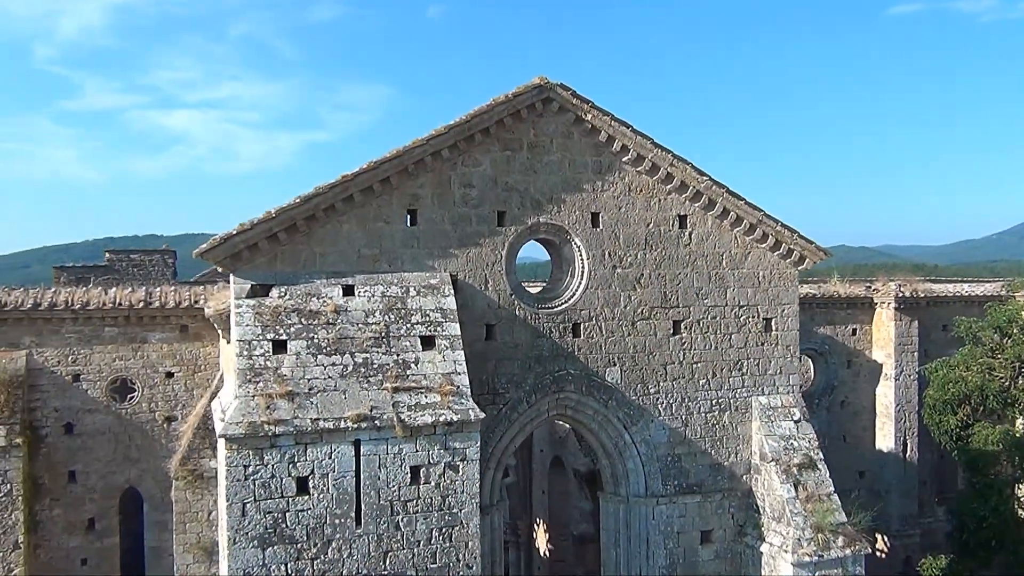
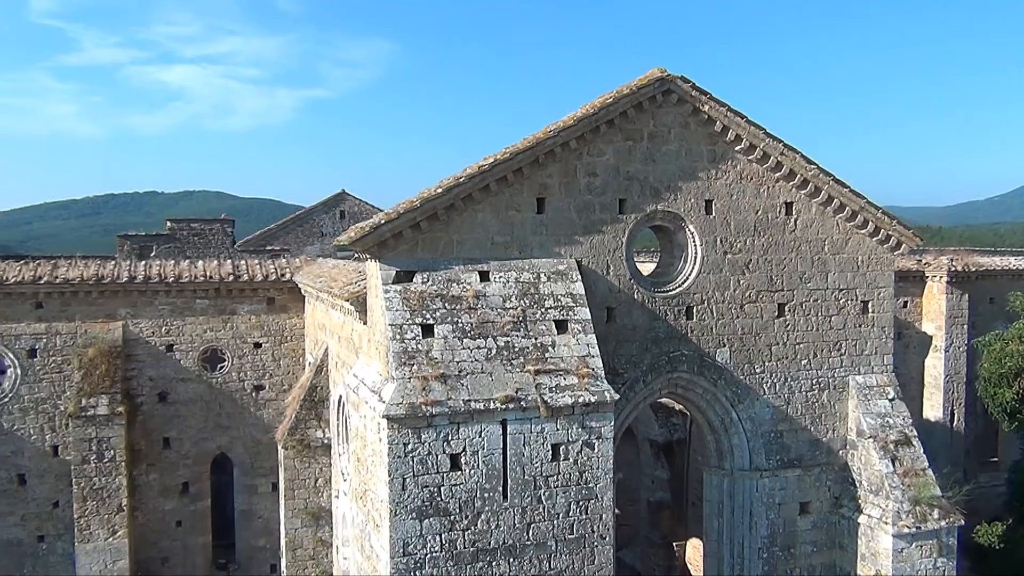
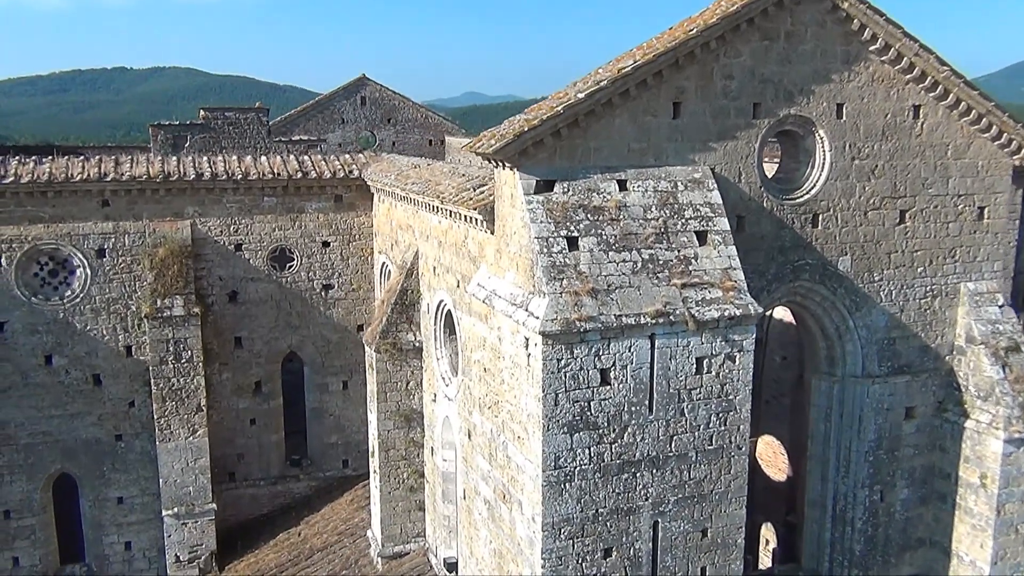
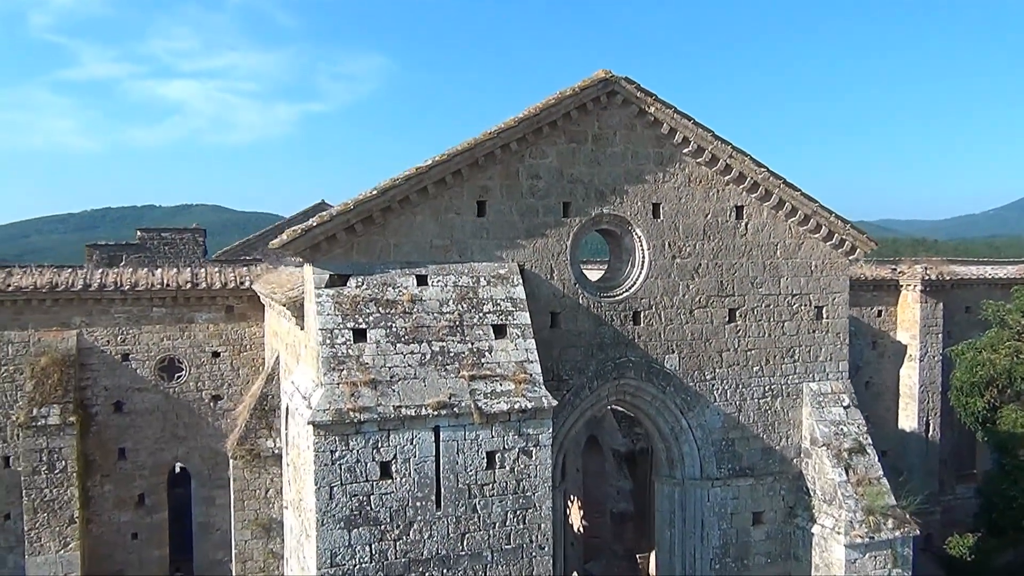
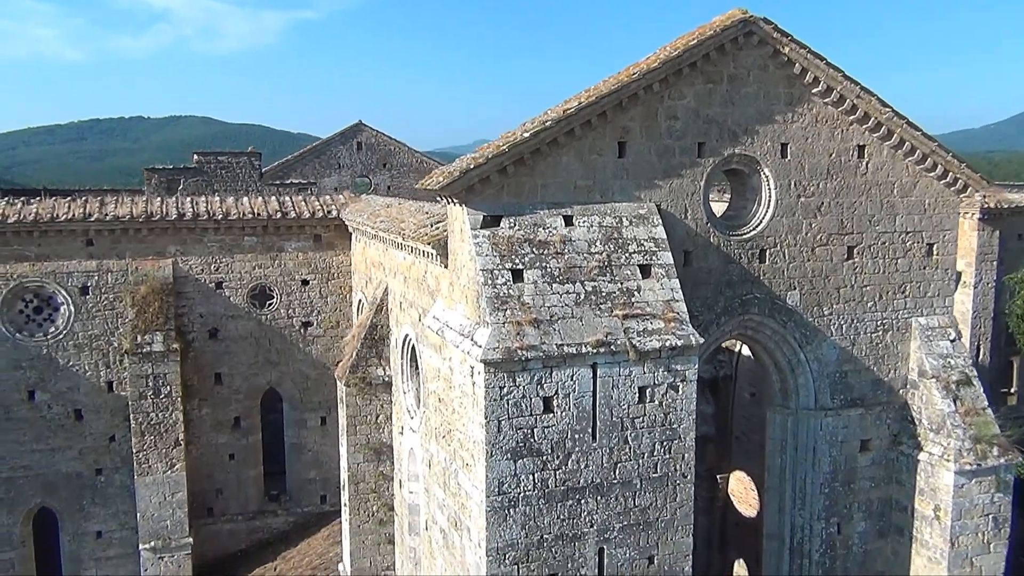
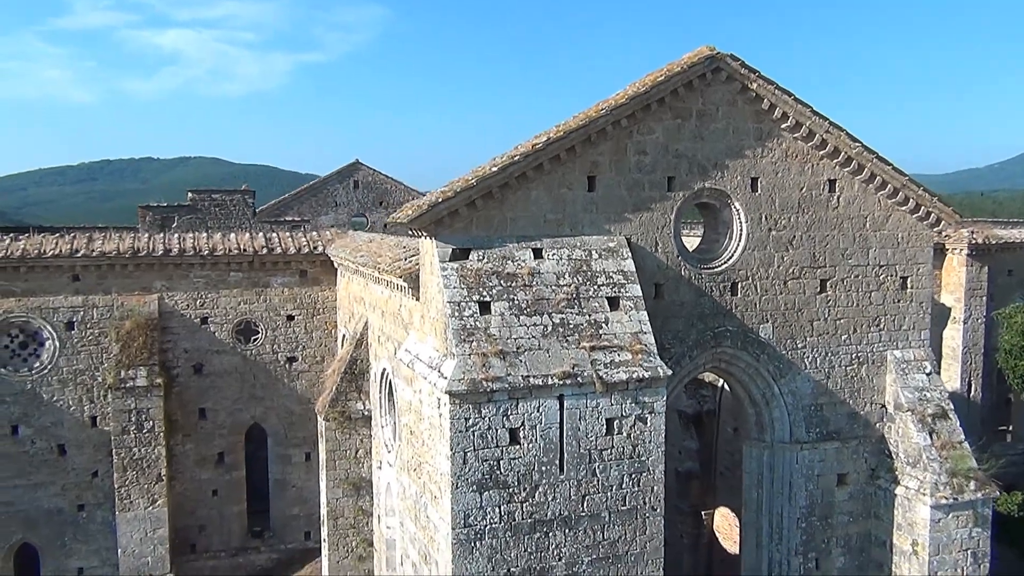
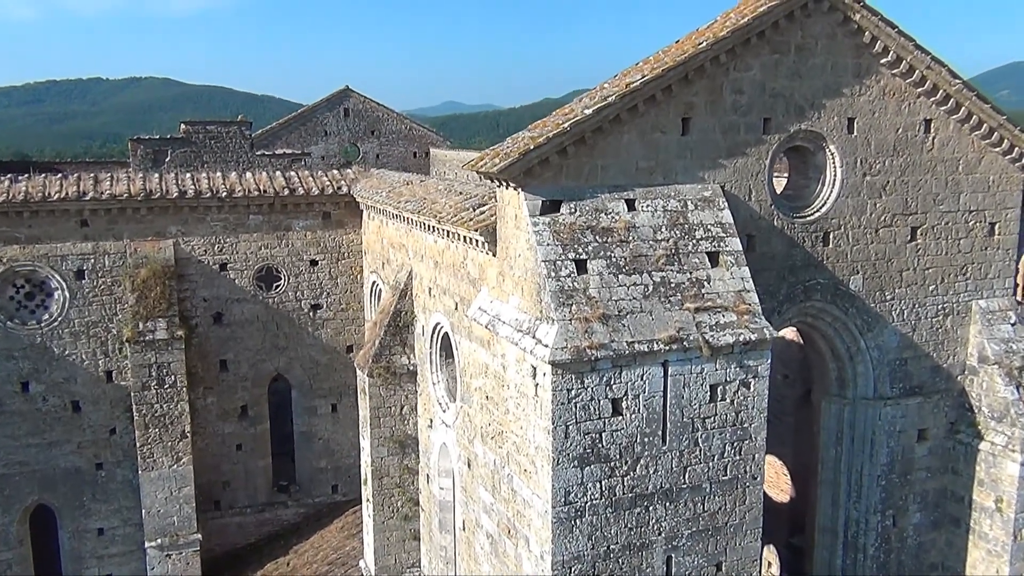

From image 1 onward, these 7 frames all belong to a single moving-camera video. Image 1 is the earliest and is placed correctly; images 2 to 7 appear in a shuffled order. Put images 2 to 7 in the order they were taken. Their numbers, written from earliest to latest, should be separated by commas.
4, 2, 6, 5, 3, 7
